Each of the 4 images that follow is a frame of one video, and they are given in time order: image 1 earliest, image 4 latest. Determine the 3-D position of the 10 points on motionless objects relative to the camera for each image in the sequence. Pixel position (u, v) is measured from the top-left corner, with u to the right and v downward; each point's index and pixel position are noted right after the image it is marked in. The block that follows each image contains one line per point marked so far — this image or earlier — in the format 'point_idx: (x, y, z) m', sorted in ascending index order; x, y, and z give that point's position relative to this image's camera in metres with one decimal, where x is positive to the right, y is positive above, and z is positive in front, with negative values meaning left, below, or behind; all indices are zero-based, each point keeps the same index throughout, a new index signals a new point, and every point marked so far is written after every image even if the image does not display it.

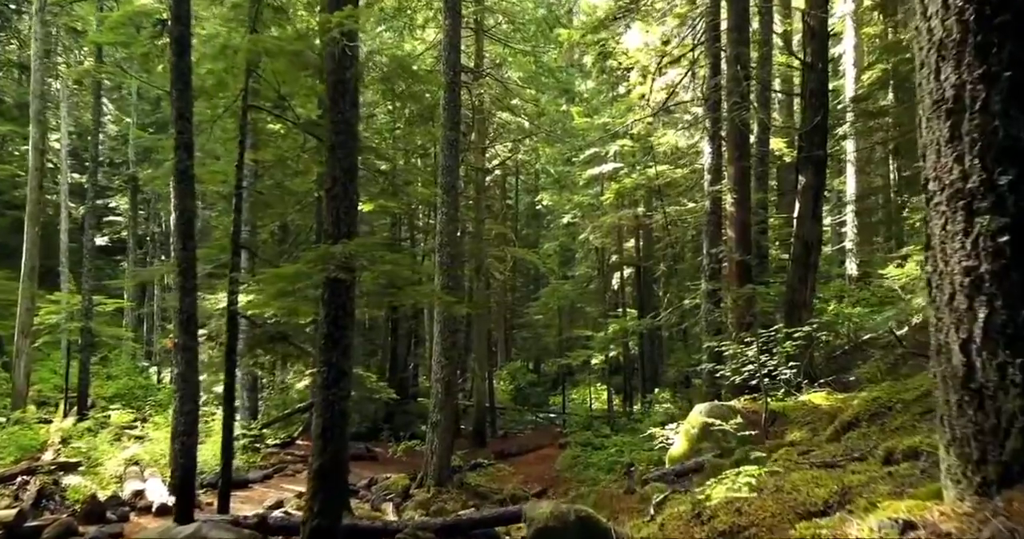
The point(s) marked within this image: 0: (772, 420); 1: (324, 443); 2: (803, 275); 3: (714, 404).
0: (+3.0, -1.7, +8.2) m
1: (-1.8, -1.7, +6.8) m
2: (+4.8, -0.1, +11.8) m
3: (+2.5, -1.6, +8.8) m
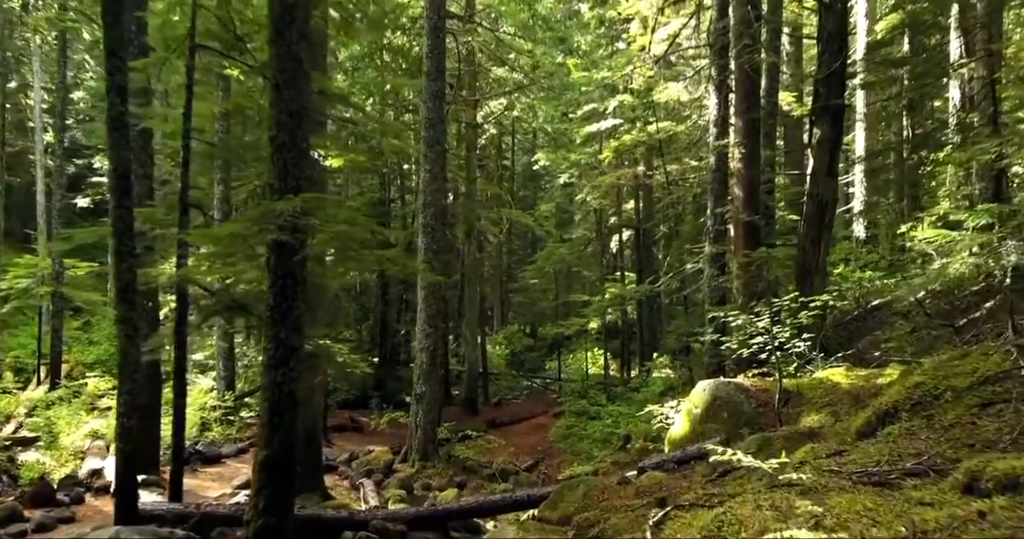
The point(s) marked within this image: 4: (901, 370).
0: (+2.8, -1.3, +7.3) m
1: (-2.0, -1.3, +5.9) m
2: (+4.6, +0.5, +10.8) m
3: (+2.3, -1.2, +7.9) m
4: (+3.7, -1.0, +6.9) m
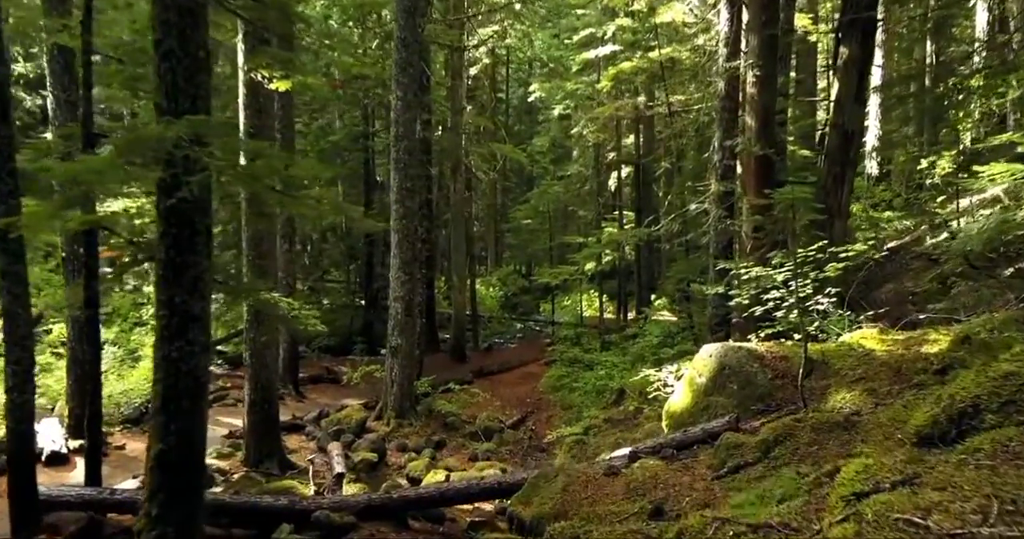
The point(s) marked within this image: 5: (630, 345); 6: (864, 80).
0: (+2.5, -0.9, +6.1) m
1: (-2.3, -1.0, +4.7) m
2: (+4.3, +1.3, +9.5) m
3: (+2.0, -0.7, +6.7) m
4: (+3.4, -0.5, +5.6) m
5: (+2.7, -1.8, +16.6) m
6: (+4.5, +2.4, +9.2) m
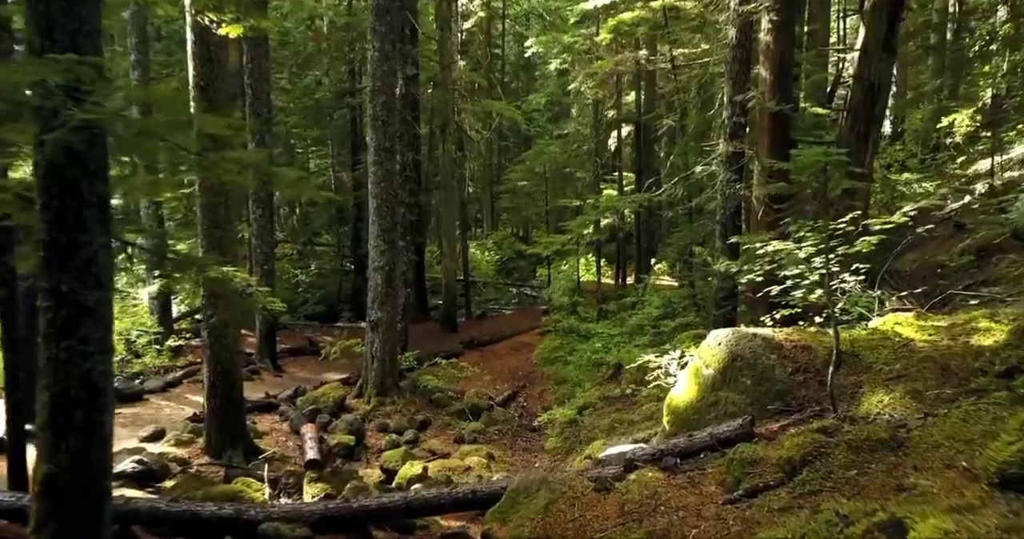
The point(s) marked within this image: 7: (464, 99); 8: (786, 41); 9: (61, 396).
0: (+2.3, -0.7, +5.2) m
1: (-2.4, -0.9, +3.8) m
2: (+4.1, +1.6, +8.5) m
3: (+1.9, -0.5, +5.8) m
4: (+3.3, -0.4, +4.7) m
5: (+2.6, -1.0, +15.8) m
6: (+4.3, +2.8, +8.1) m
7: (-1.2, +4.3, +18.0) m
8: (+3.3, +2.8, +8.6) m
9: (-2.4, -0.7, +3.8) m
